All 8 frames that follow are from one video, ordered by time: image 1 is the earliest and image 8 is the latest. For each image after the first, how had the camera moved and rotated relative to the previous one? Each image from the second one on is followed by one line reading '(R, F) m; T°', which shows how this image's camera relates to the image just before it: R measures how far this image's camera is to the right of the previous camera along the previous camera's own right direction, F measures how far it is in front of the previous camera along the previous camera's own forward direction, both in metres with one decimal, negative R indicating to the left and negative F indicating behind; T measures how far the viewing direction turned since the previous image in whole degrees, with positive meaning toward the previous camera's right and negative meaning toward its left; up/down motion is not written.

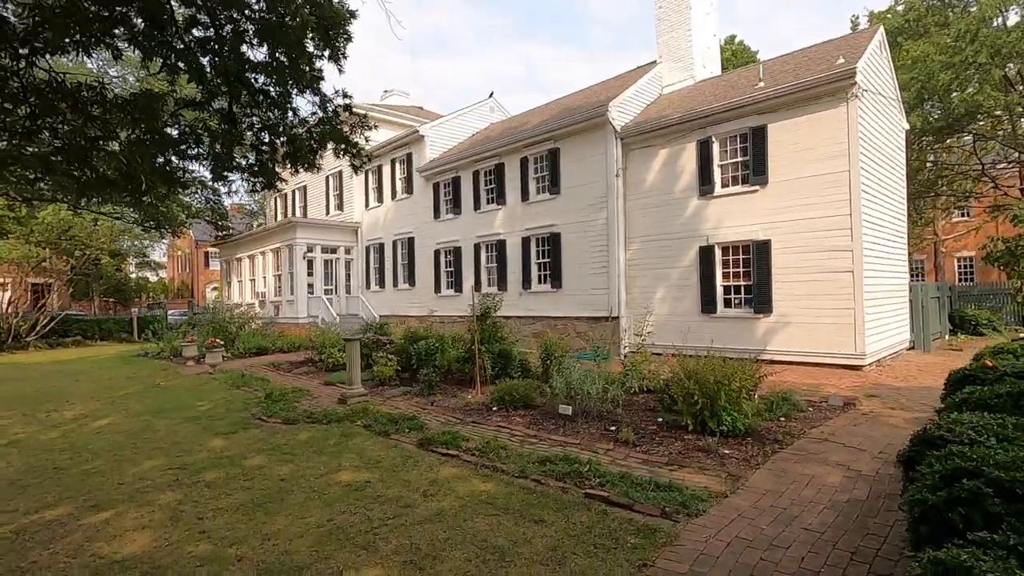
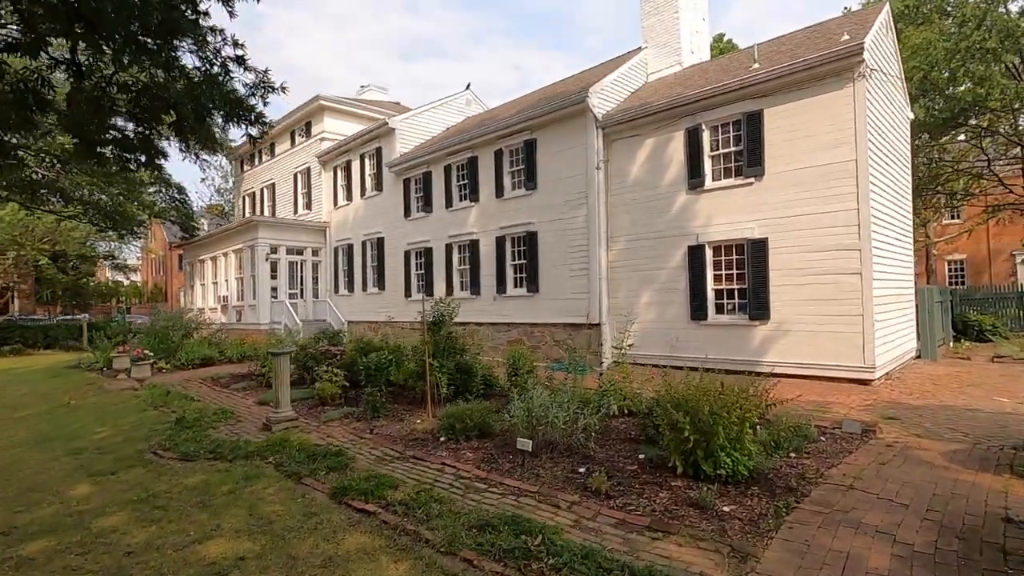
(+0.5, +1.4) m; +1°
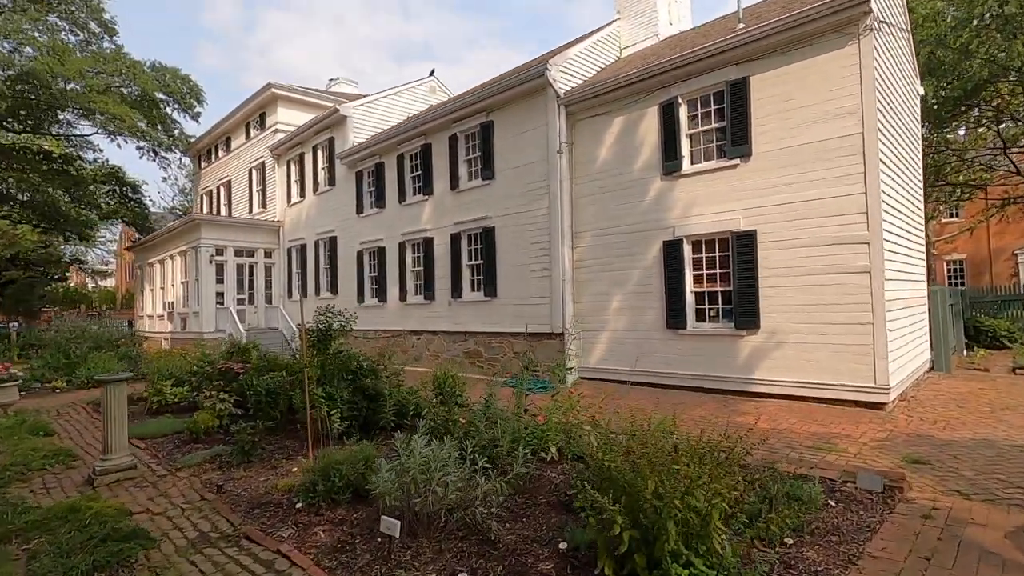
(+1.0, +1.9) m; +1°
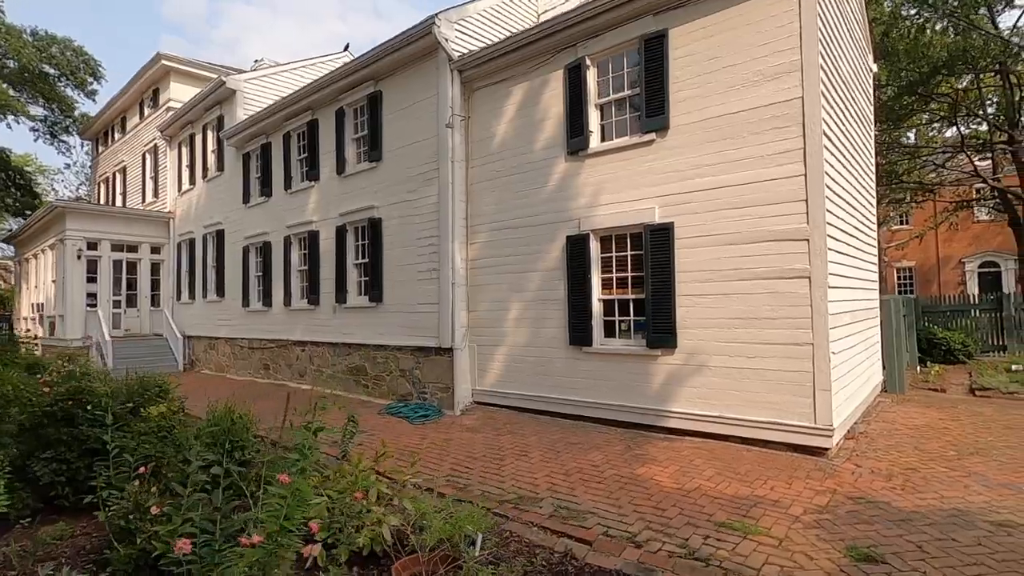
(+1.5, +2.0) m; +3°
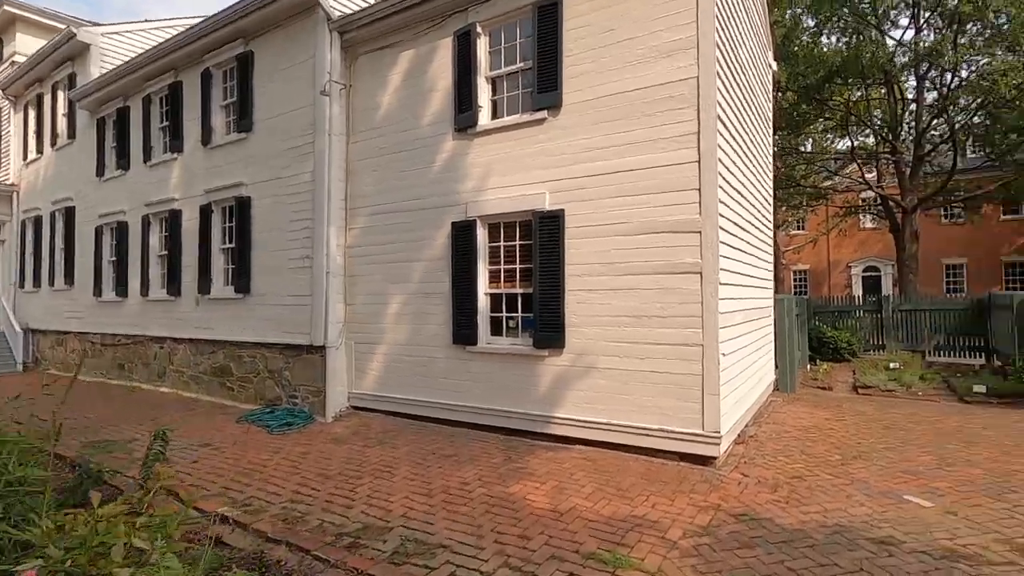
(+0.6, +0.8) m; +8°
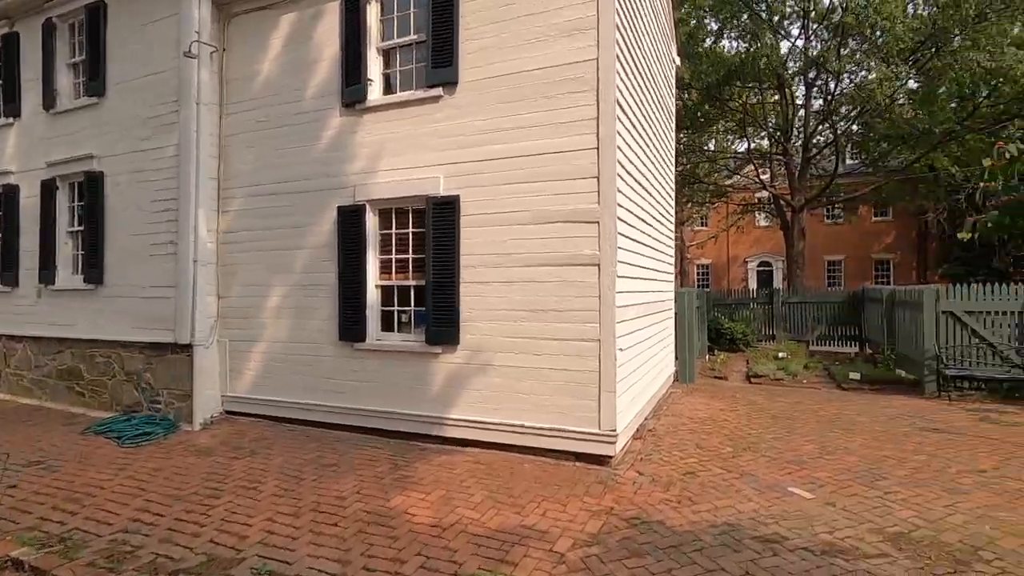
(+0.3, +0.4) m; +9°
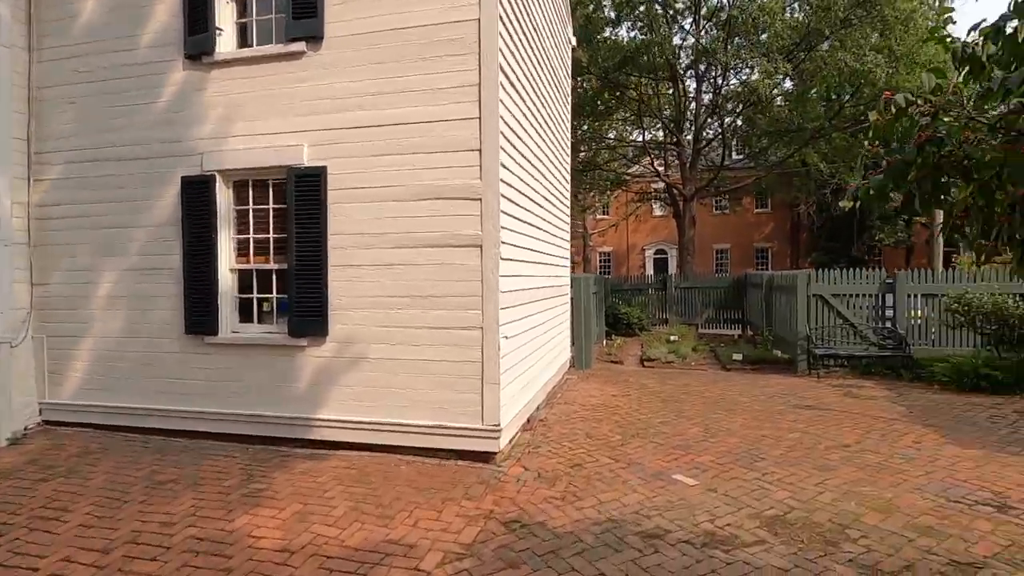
(+0.3, +0.5) m; +10°
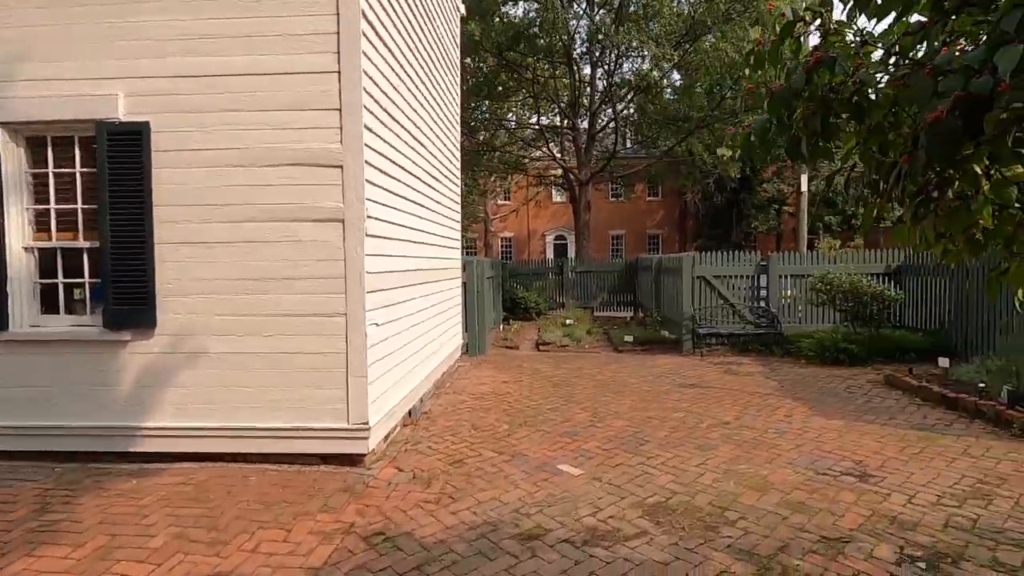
(+0.3, +0.4) m; +10°
